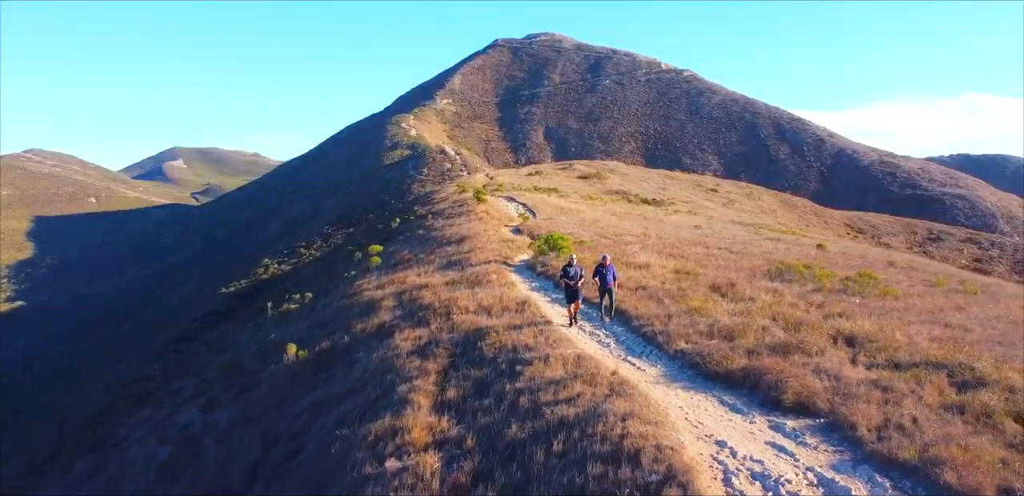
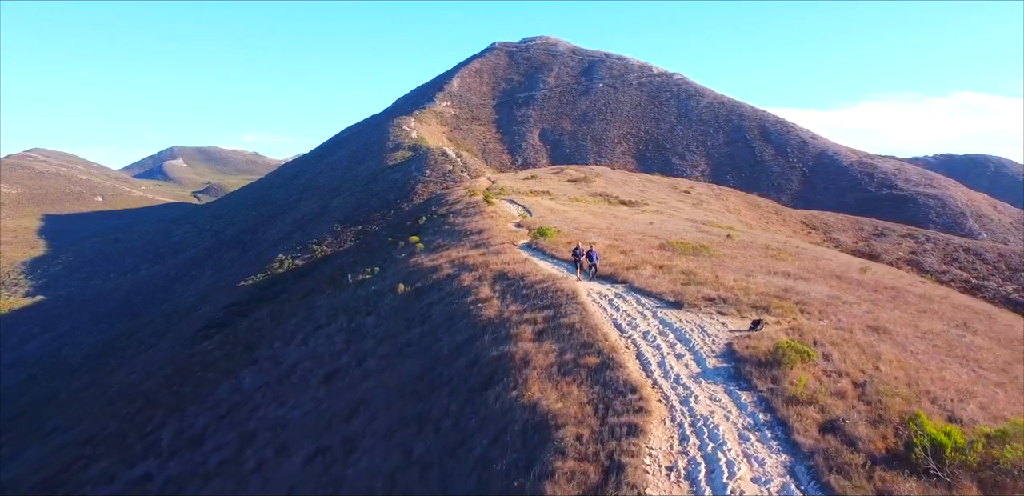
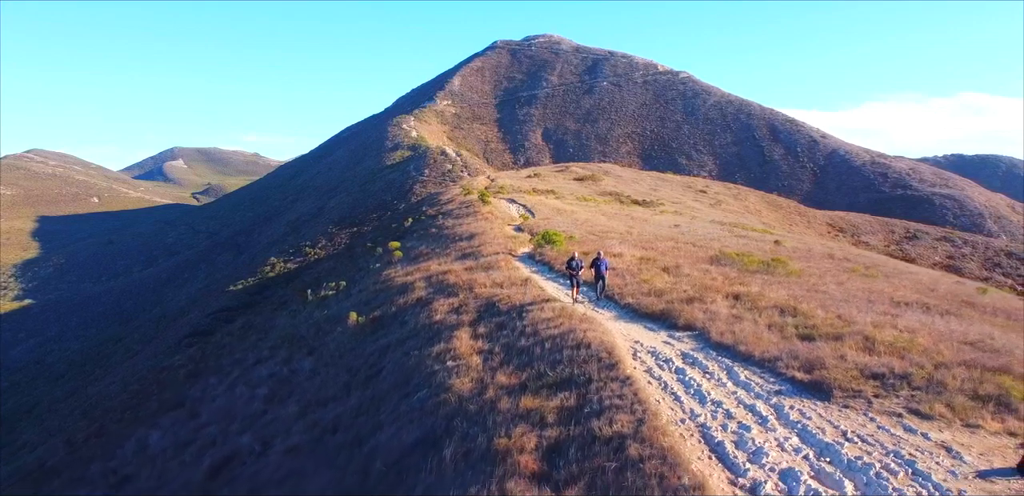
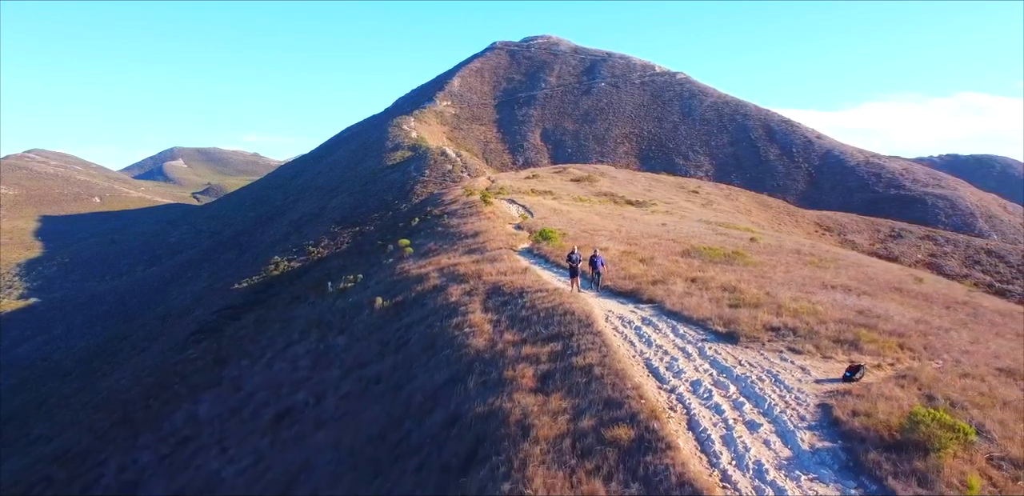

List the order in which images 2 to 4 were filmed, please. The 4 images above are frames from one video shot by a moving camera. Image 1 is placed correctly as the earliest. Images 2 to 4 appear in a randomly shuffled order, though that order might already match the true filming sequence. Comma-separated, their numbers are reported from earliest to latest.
3, 4, 2
